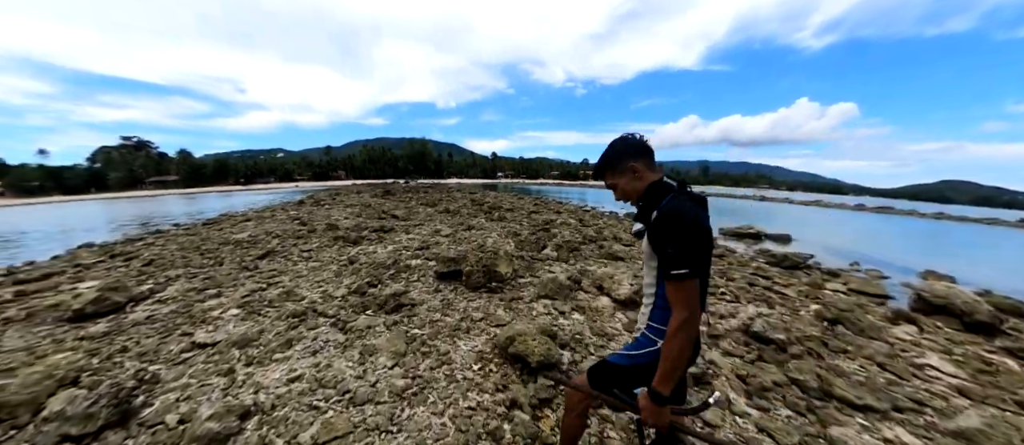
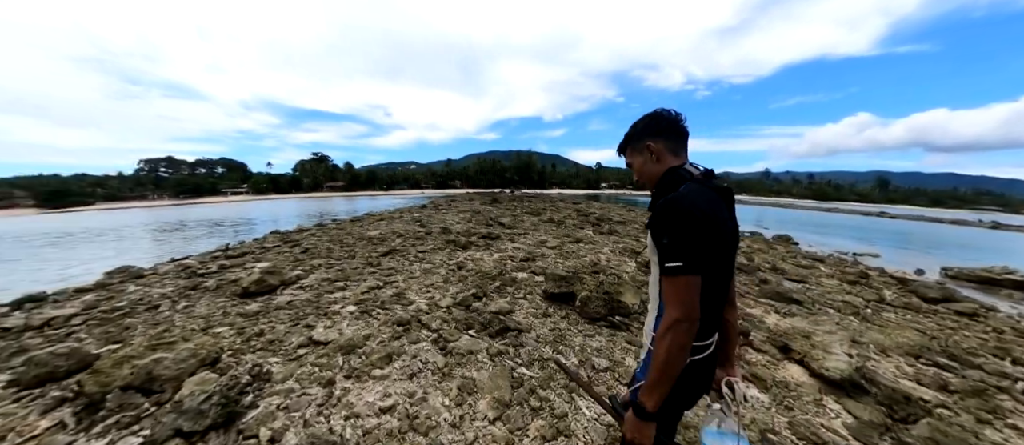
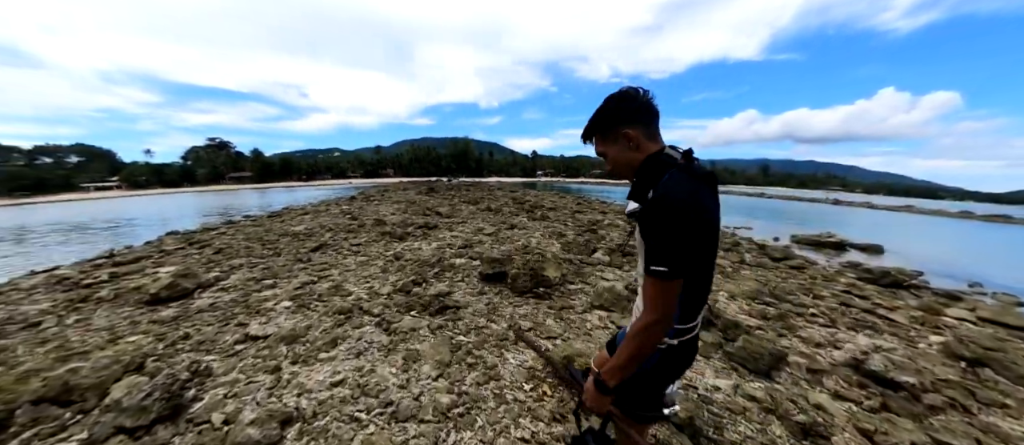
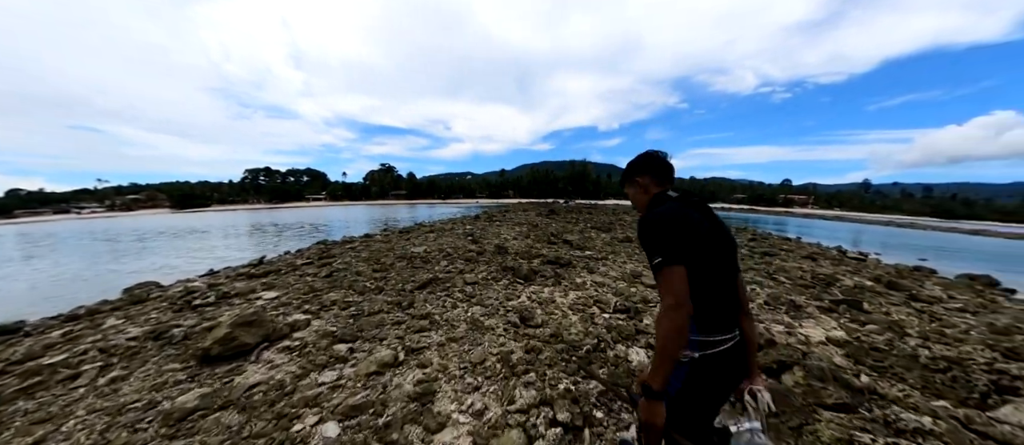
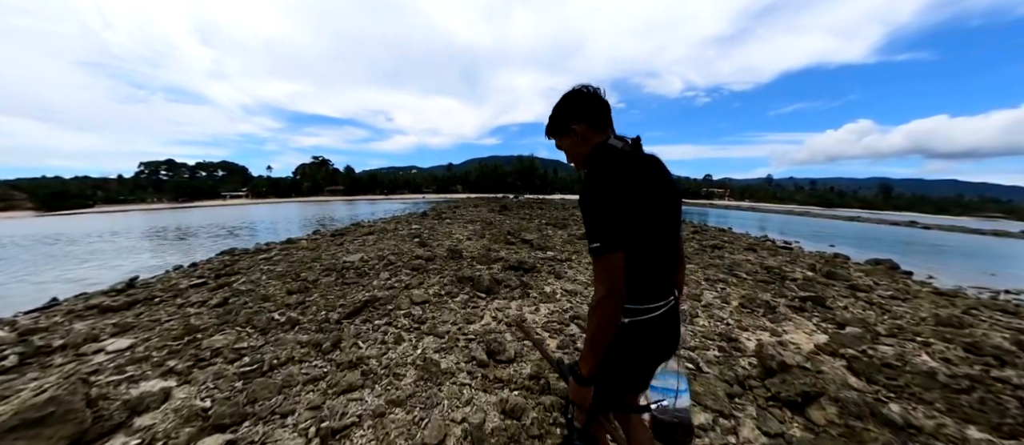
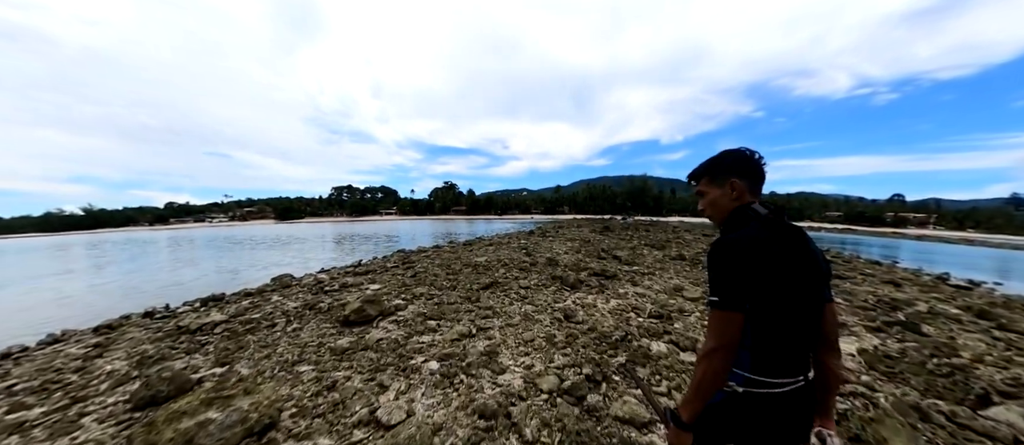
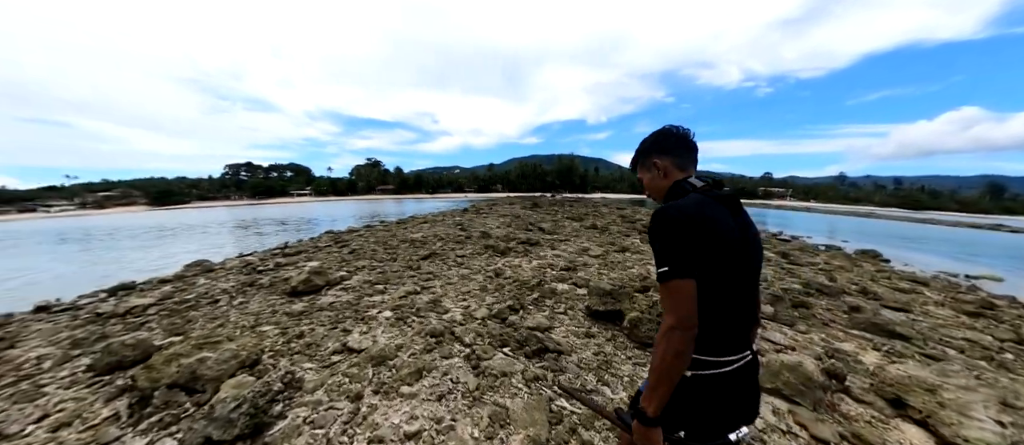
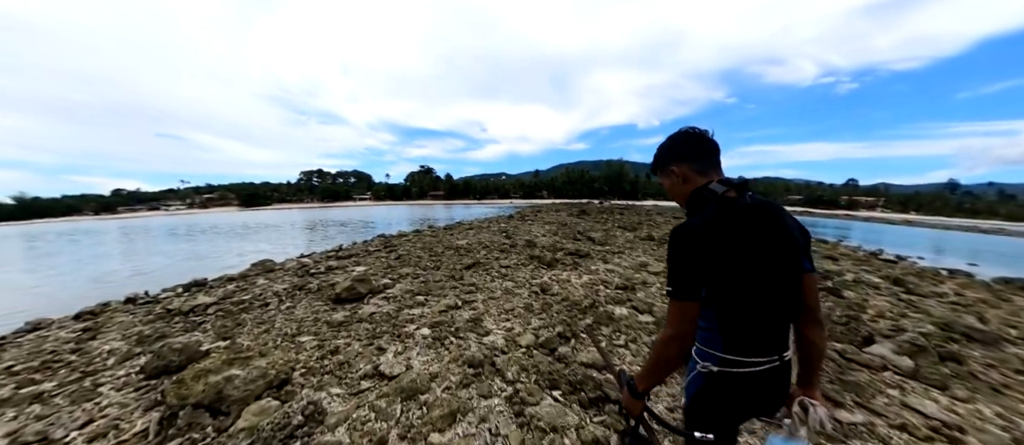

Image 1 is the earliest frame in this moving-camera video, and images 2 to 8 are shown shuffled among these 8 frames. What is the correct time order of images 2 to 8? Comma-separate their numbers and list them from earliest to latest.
3, 2, 7, 8, 6, 4, 5
